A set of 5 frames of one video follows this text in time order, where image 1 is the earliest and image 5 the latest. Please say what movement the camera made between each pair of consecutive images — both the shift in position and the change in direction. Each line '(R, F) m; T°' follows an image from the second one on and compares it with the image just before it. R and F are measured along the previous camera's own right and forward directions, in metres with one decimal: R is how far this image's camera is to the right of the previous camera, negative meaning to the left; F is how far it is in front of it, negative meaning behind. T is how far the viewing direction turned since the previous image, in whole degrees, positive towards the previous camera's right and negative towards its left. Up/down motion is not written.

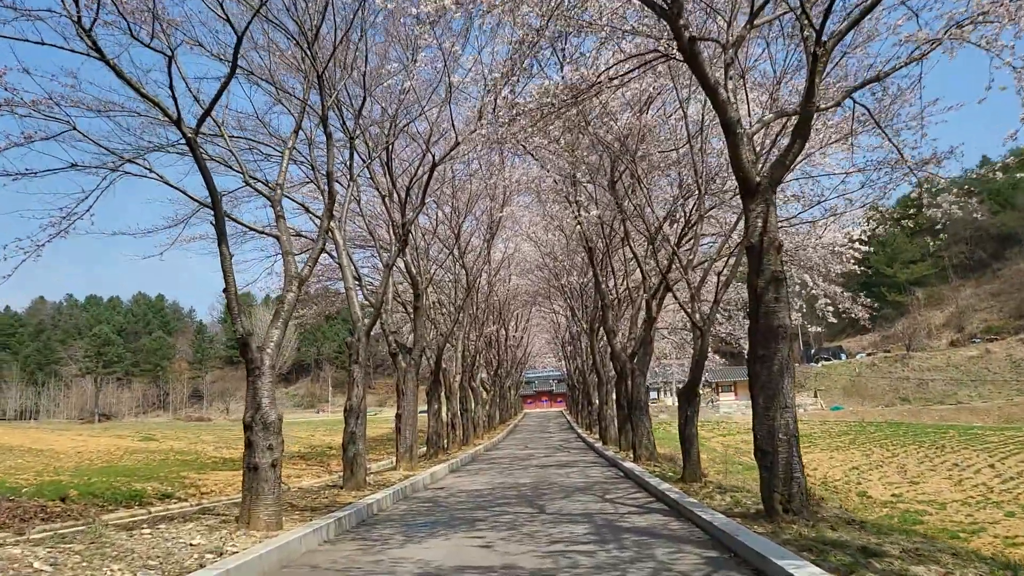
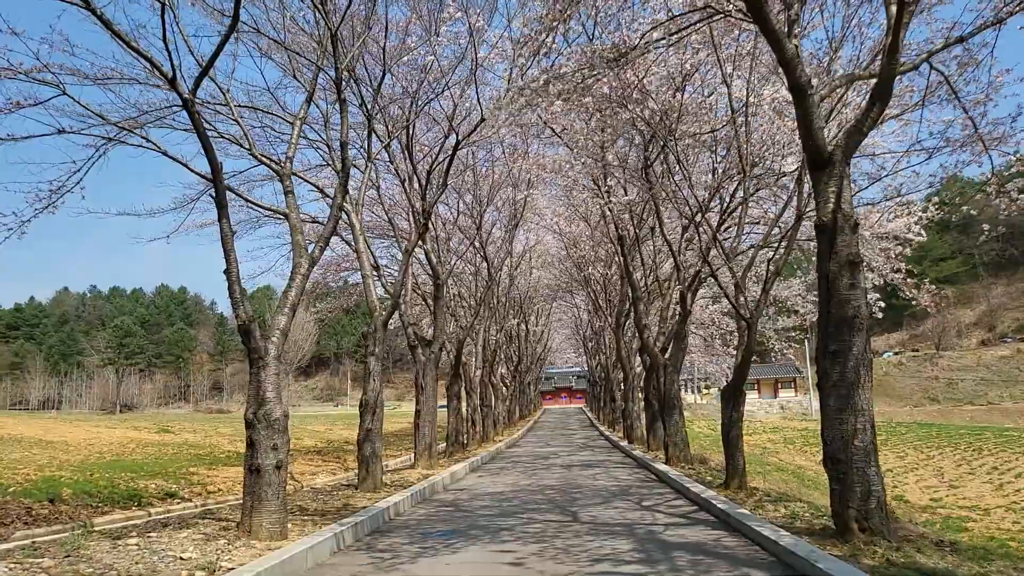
(-0.1, +0.9) m; -1°
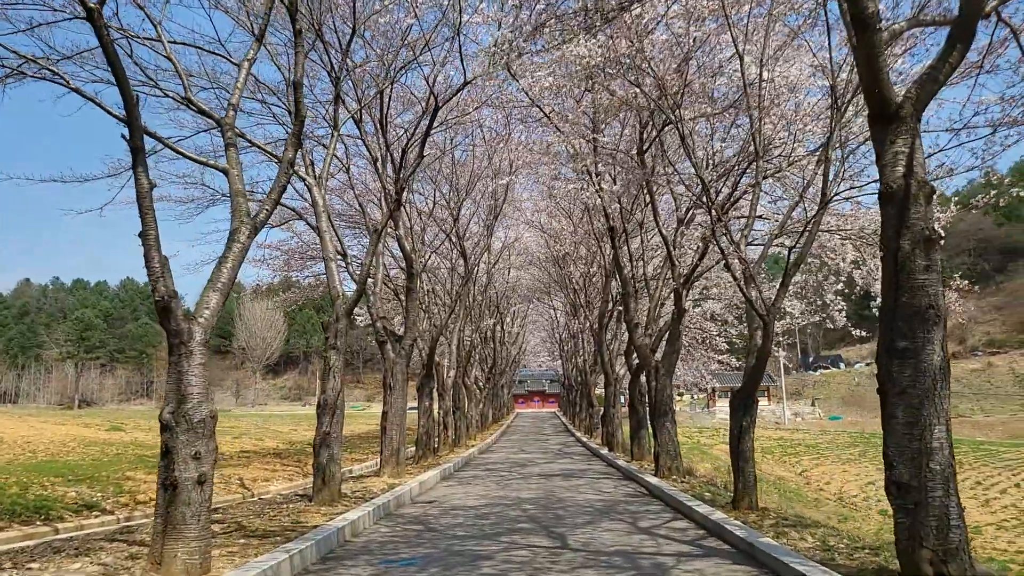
(-0.1, +1.3) m; +2°
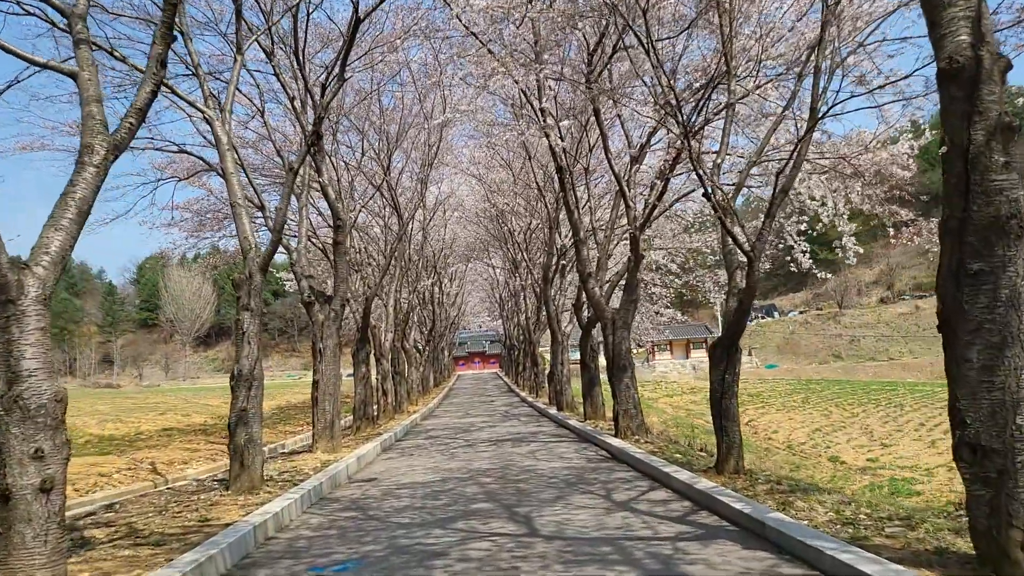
(-0.1, +1.3) m; +4°
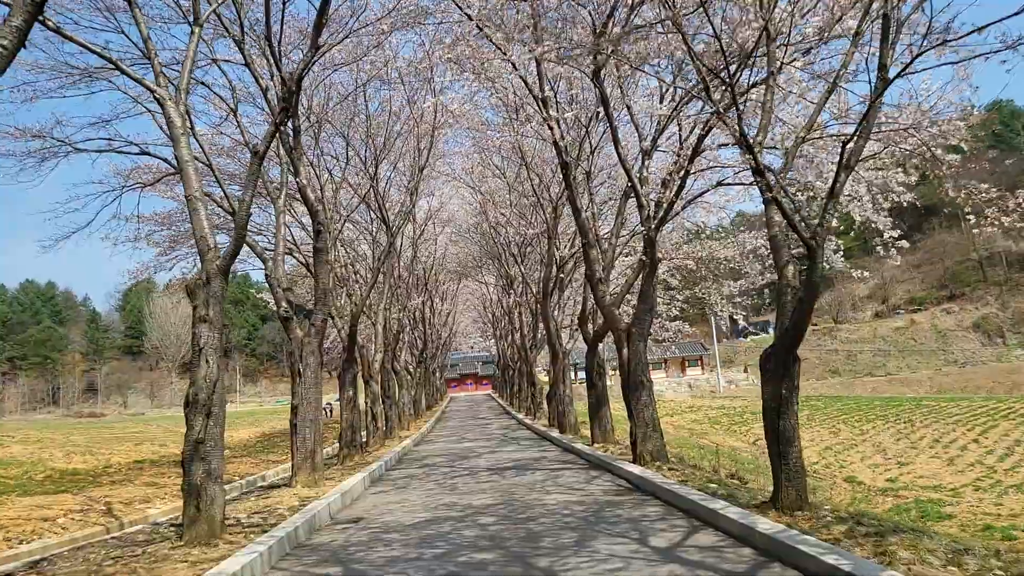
(-0.2, +1.3) m; +1°
